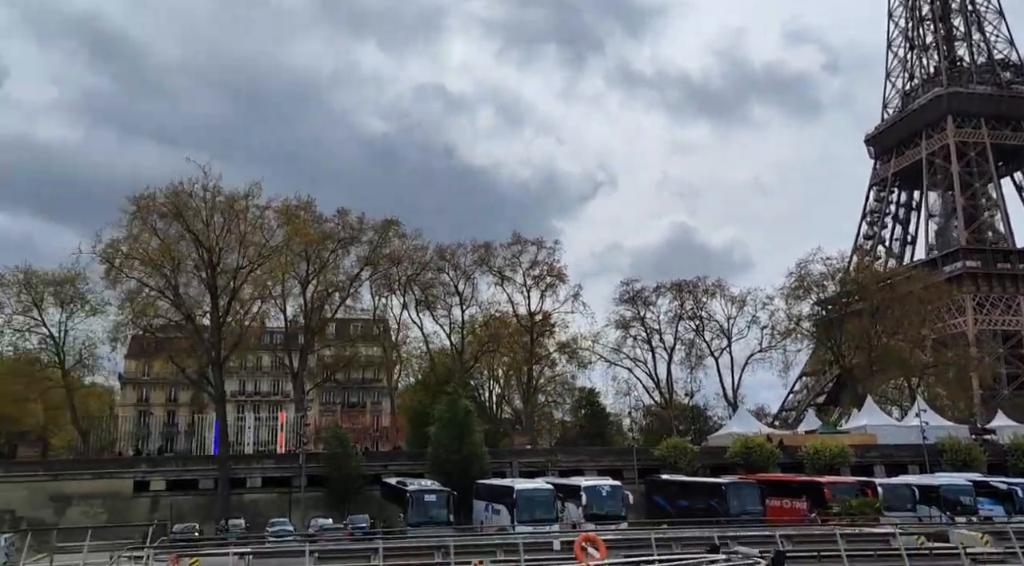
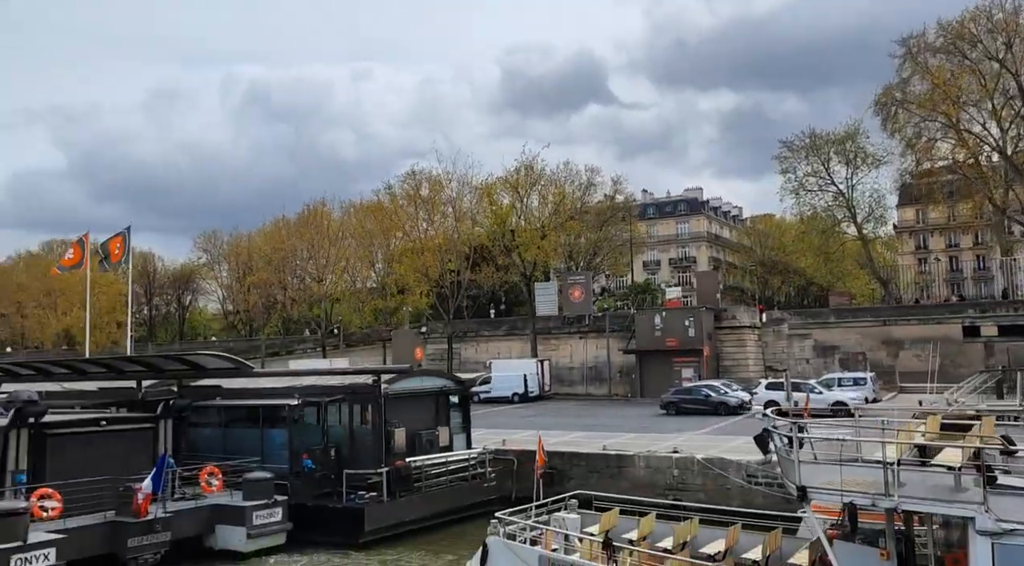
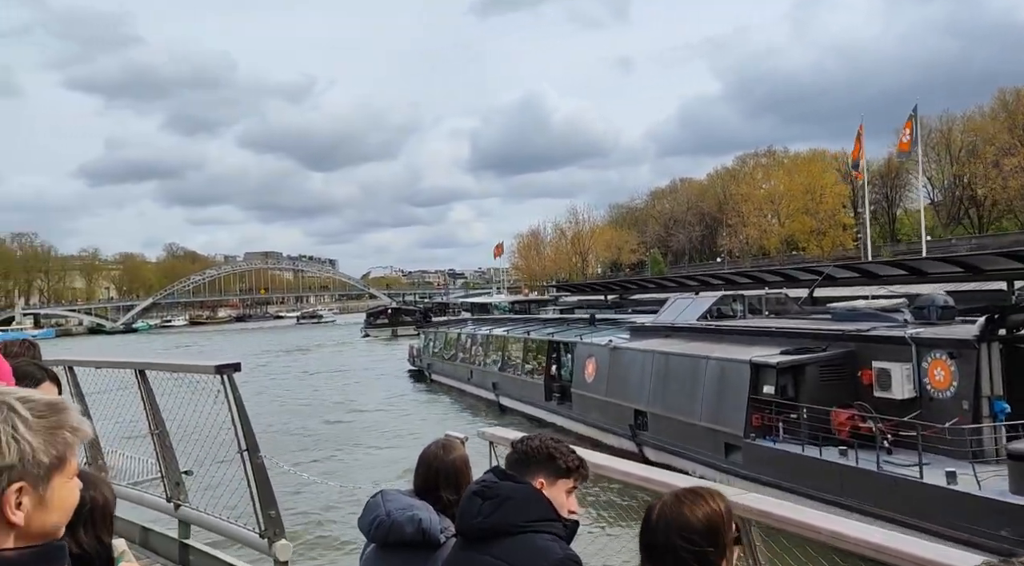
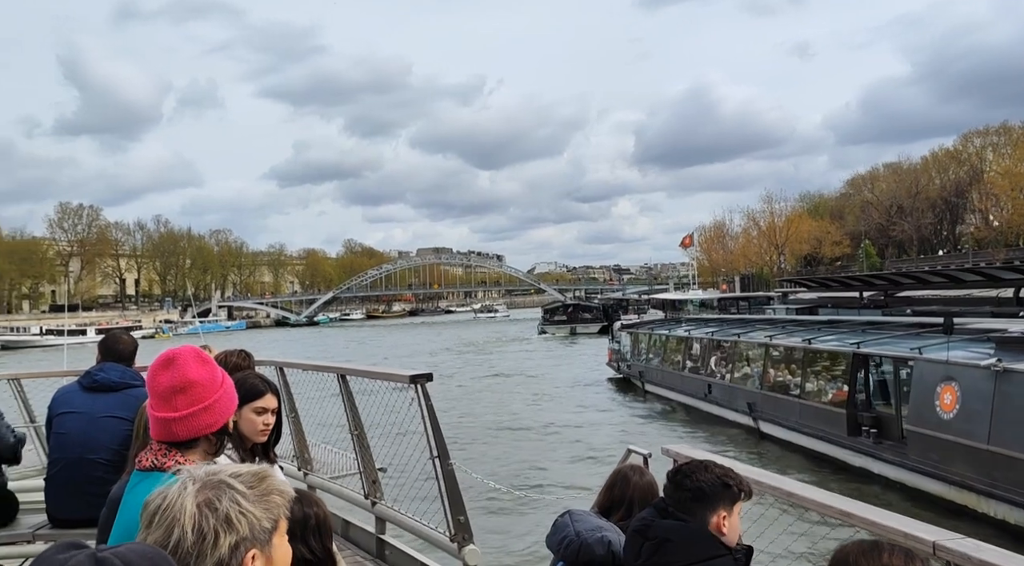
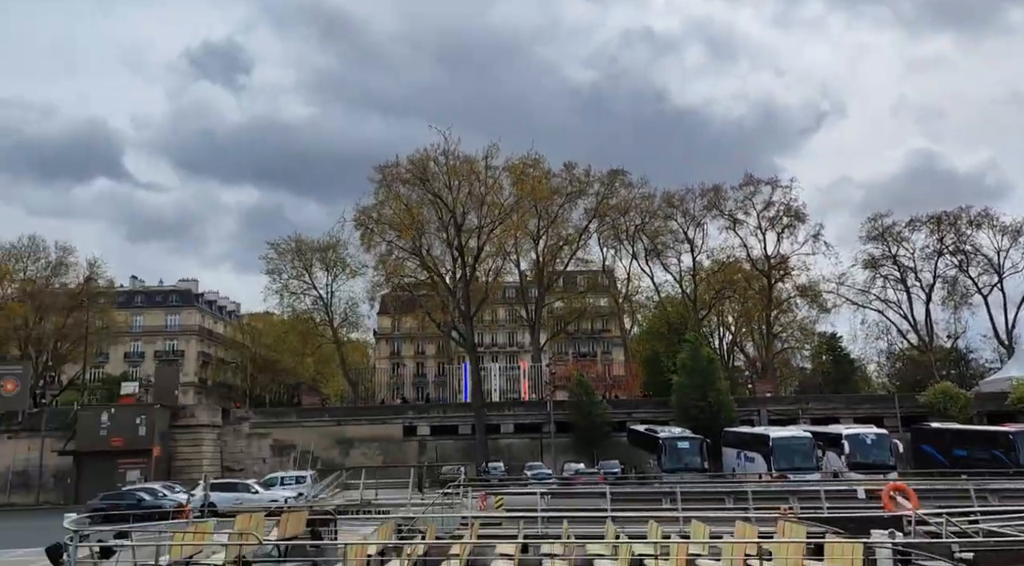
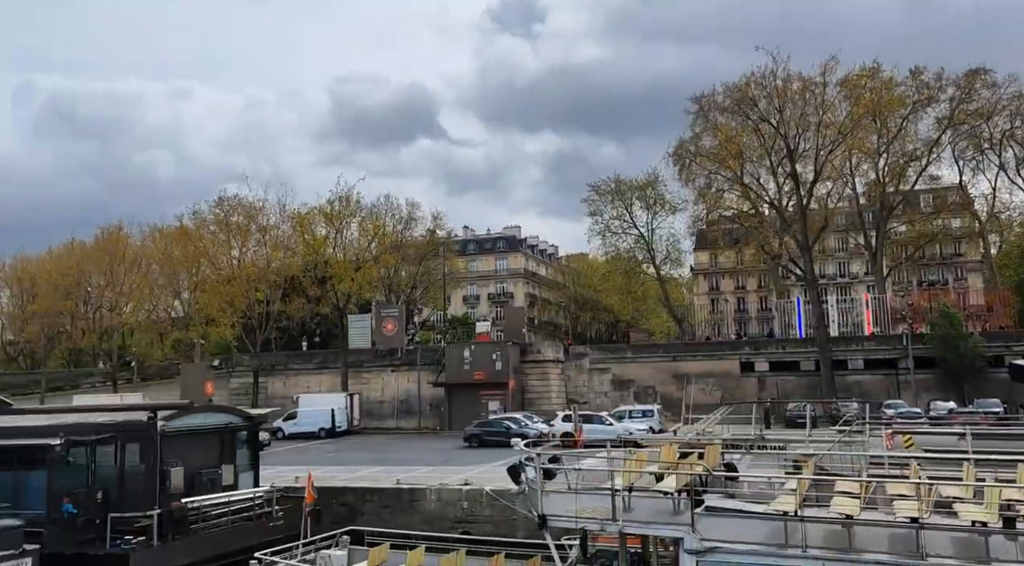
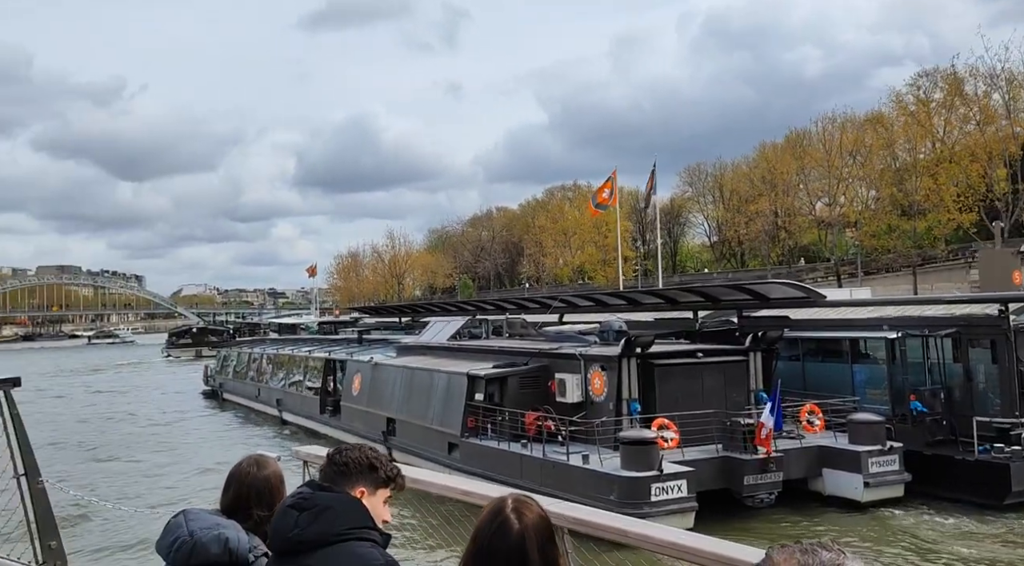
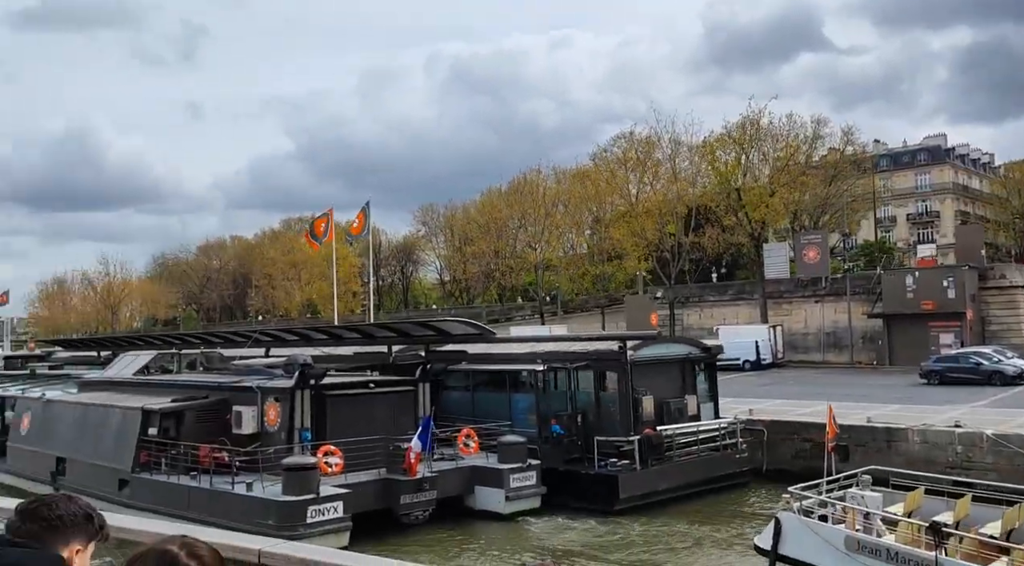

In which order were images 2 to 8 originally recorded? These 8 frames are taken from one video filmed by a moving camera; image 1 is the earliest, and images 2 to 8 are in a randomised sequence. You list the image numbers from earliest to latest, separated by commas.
5, 6, 2, 8, 7, 3, 4
